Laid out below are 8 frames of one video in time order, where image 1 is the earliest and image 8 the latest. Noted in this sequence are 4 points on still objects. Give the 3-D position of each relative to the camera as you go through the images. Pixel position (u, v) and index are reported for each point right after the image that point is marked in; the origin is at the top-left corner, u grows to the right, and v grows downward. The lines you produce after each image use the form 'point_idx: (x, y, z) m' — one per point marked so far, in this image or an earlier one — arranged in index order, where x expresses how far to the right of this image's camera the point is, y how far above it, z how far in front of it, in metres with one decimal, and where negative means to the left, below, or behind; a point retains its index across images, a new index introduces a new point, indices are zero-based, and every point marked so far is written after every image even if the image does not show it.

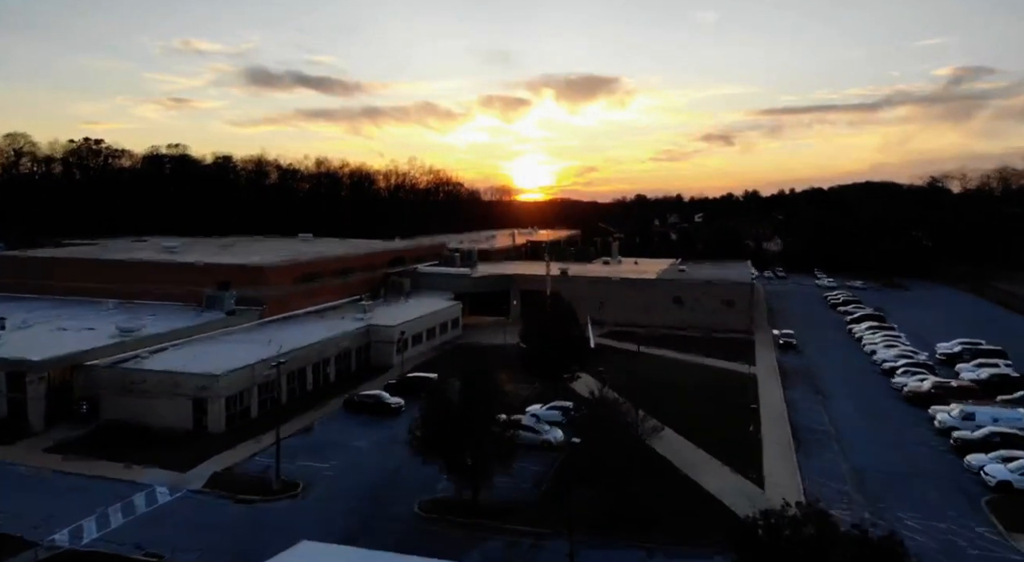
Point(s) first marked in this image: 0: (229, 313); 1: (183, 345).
0: (-7.8, -0.9, +18.8) m
1: (-7.8, -1.6, +16.3) m
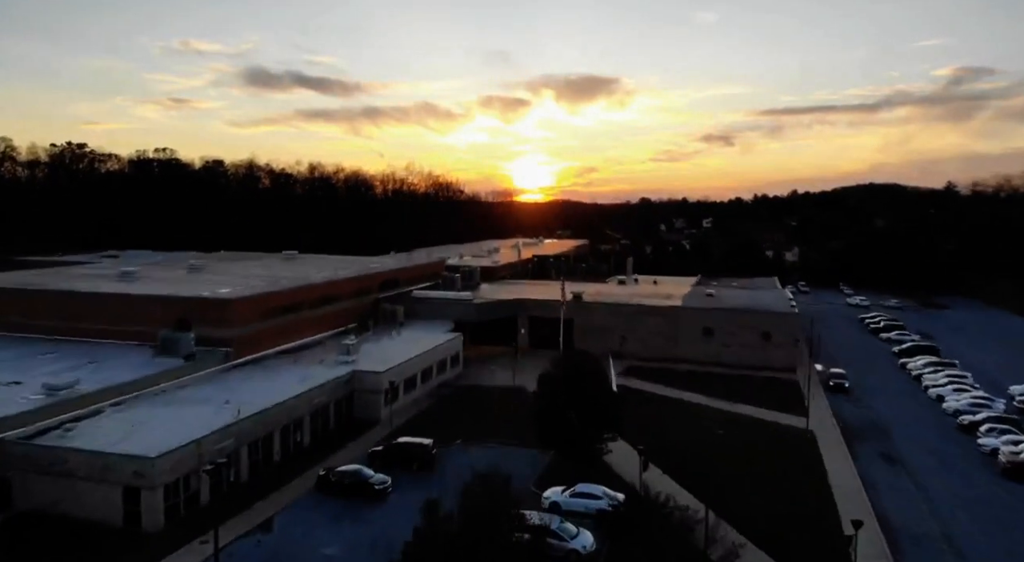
0: (-7.5, -1.8, +15.9) m
1: (-7.6, -2.5, +13.4) m
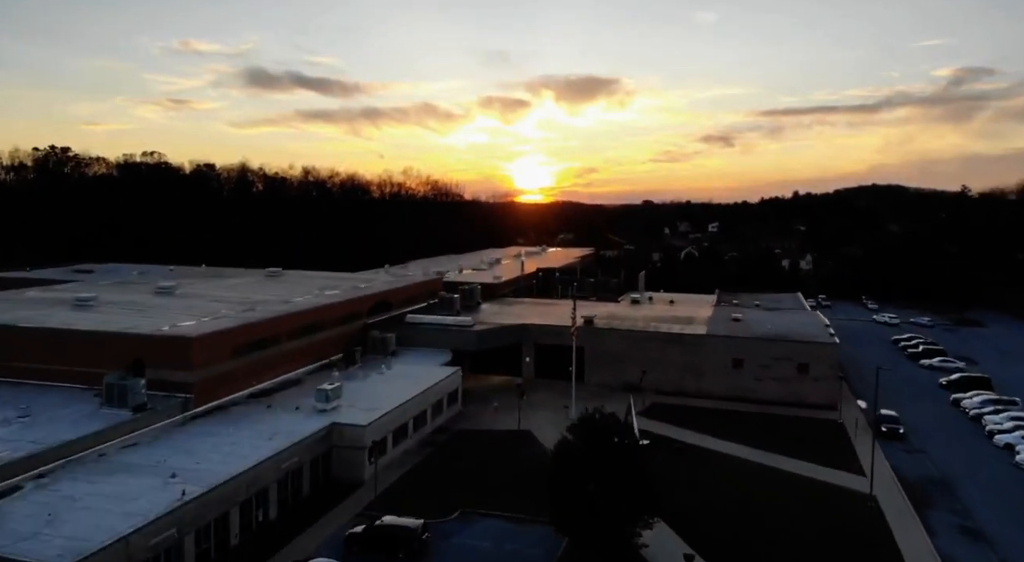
0: (-7.4, -2.6, +13.5) m
1: (-7.4, -3.2, +11.0) m
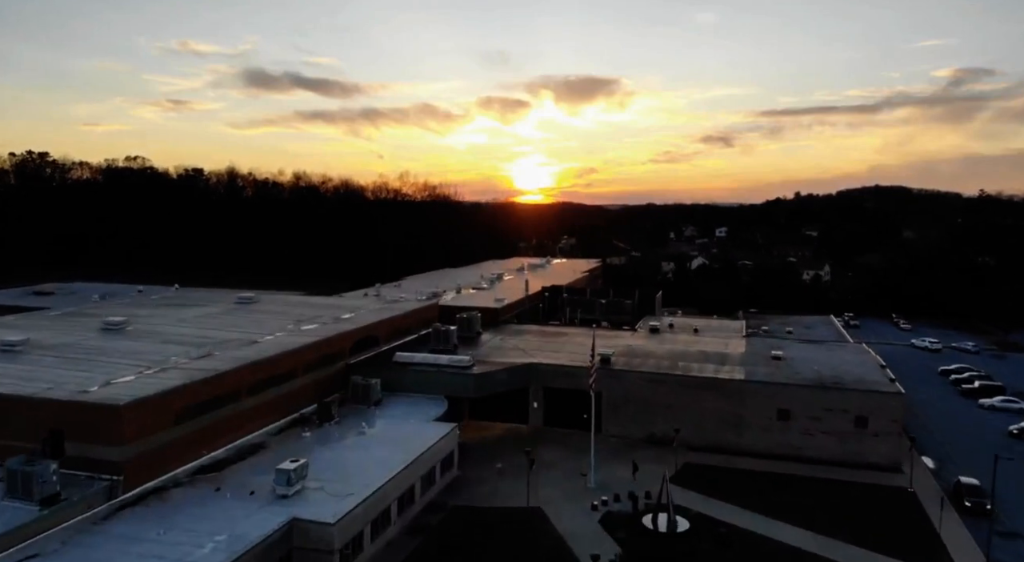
0: (-7.2, -3.5, +10.6) m
1: (-7.3, -4.1, +8.1) m
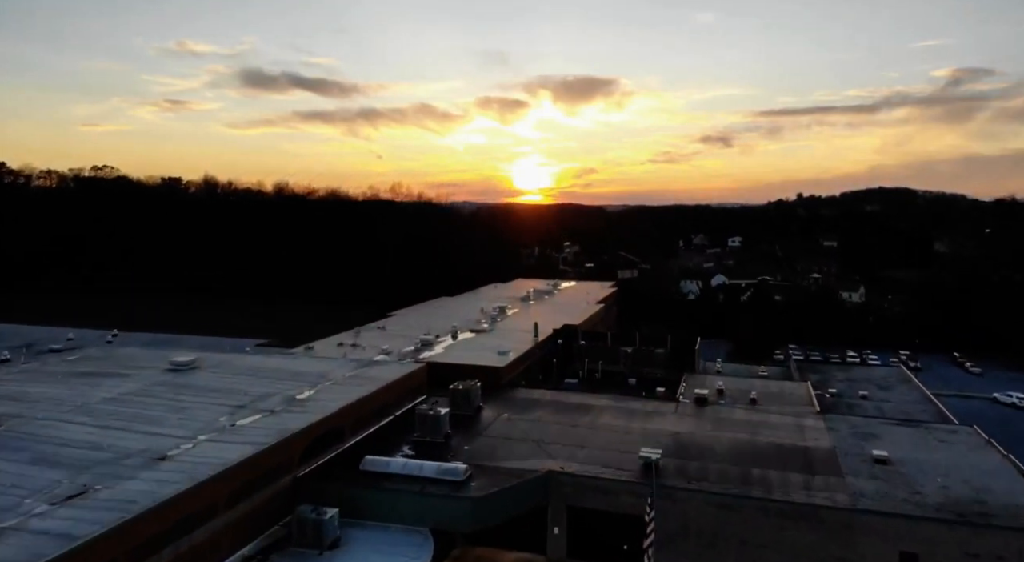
0: (-7.0, -5.0, +5.7) m
1: (-7.0, -5.7, +3.2) m
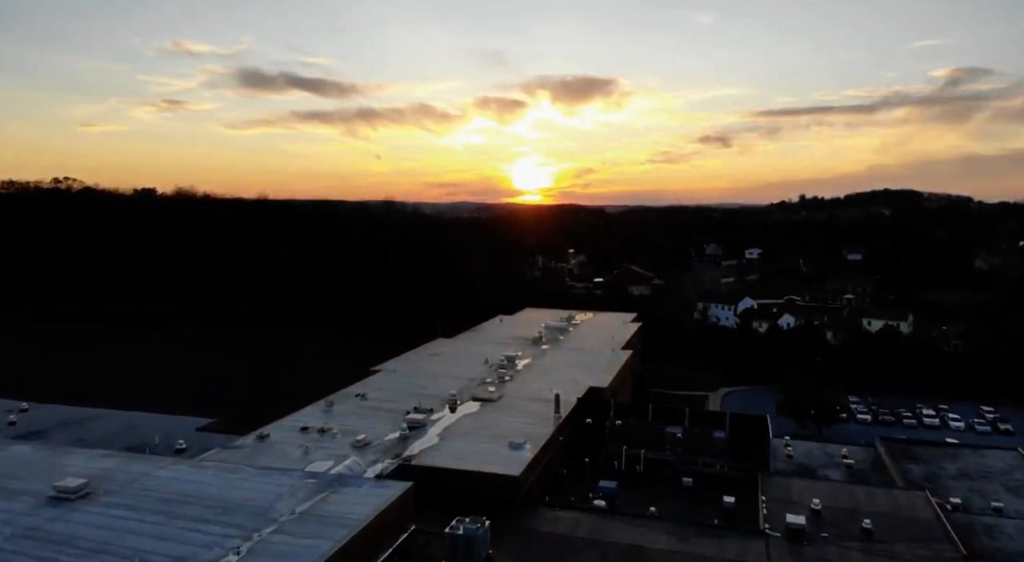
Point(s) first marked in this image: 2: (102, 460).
0: (-6.6, -6.7, +0.5) m
1: (-6.6, -7.4, -2.0) m
2: (-8.9, -3.8, +14.8) m
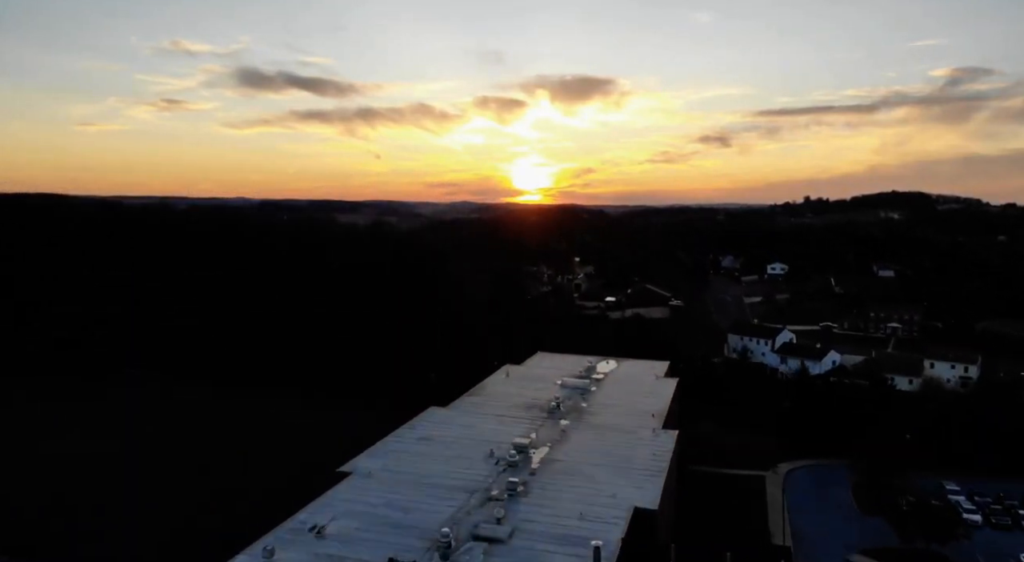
0: (-6.2, -8.7, -5.4) m
1: (-6.2, -9.3, -8.0) m
2: (-8.5, -5.8, +8.8) m
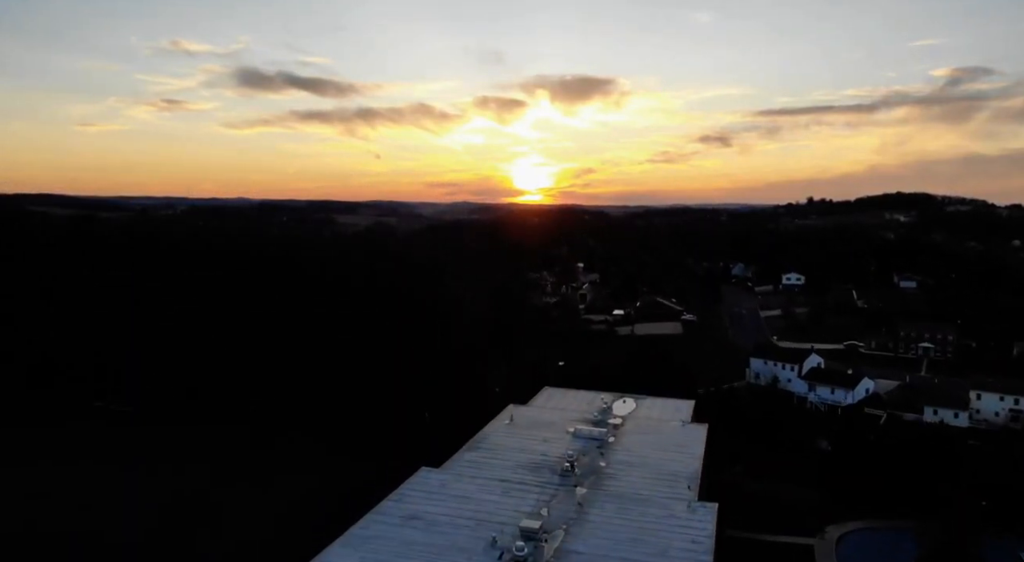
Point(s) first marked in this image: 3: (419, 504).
0: (-6.0, -9.8, -9.1) m
1: (-6.0, -10.4, -11.6) m
2: (-8.3, -6.9, +5.2) m
3: (-2.5, -5.7, +18.2) m
